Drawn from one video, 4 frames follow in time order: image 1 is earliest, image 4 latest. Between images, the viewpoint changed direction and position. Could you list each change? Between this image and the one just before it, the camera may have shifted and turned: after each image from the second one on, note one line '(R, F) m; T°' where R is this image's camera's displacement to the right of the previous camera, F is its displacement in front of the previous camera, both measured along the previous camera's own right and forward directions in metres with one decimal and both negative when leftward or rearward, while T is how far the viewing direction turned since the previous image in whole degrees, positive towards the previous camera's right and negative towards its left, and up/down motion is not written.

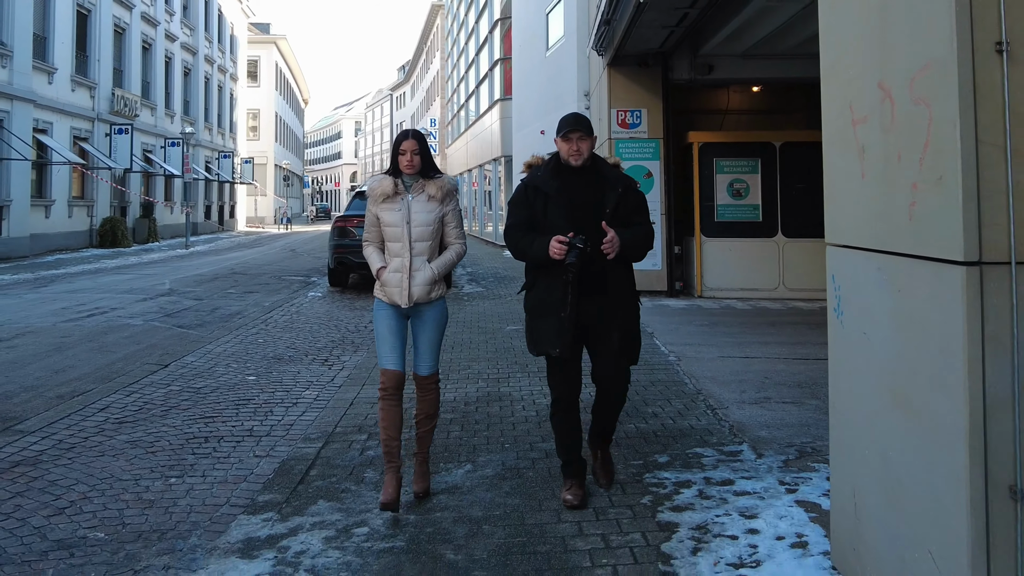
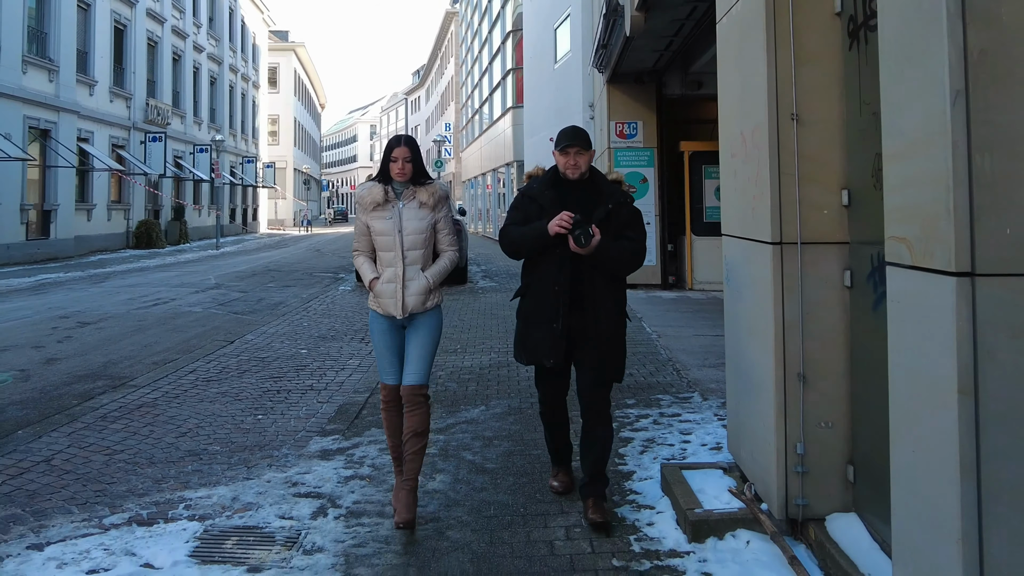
(+0.1, -1.4) m; -1°
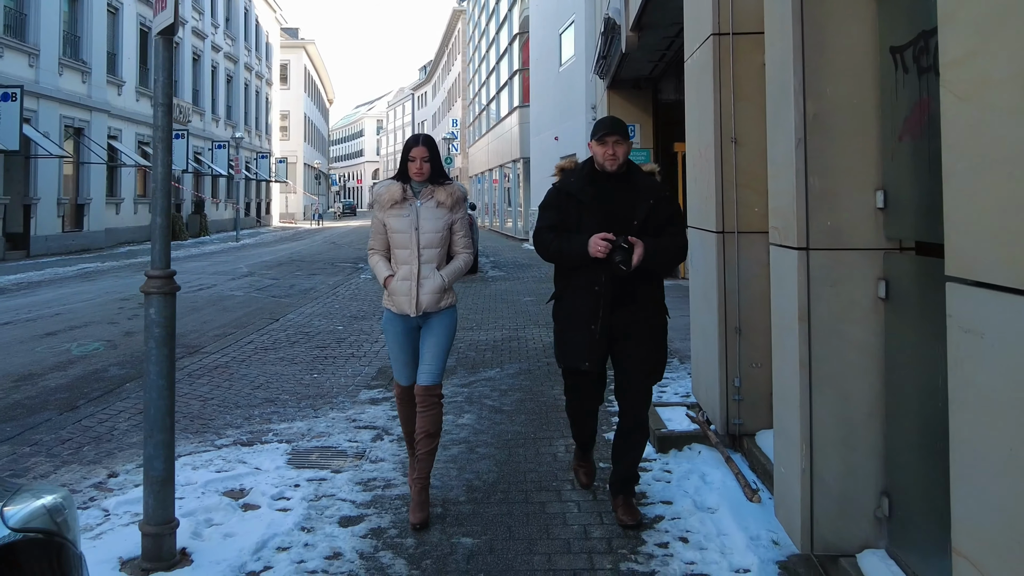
(0.0, -1.2) m; 0°
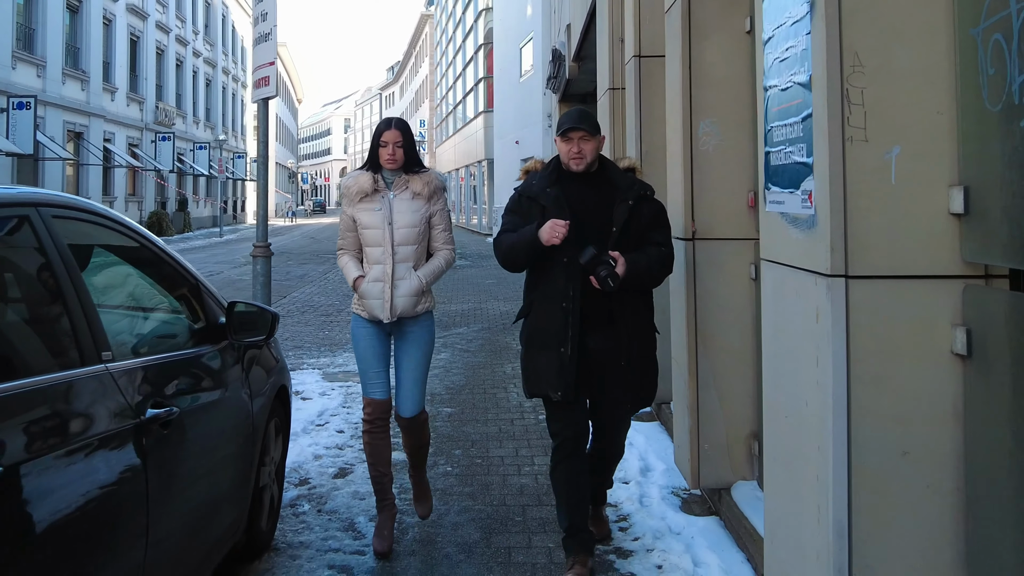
(0.0, -2.2) m; +2°
